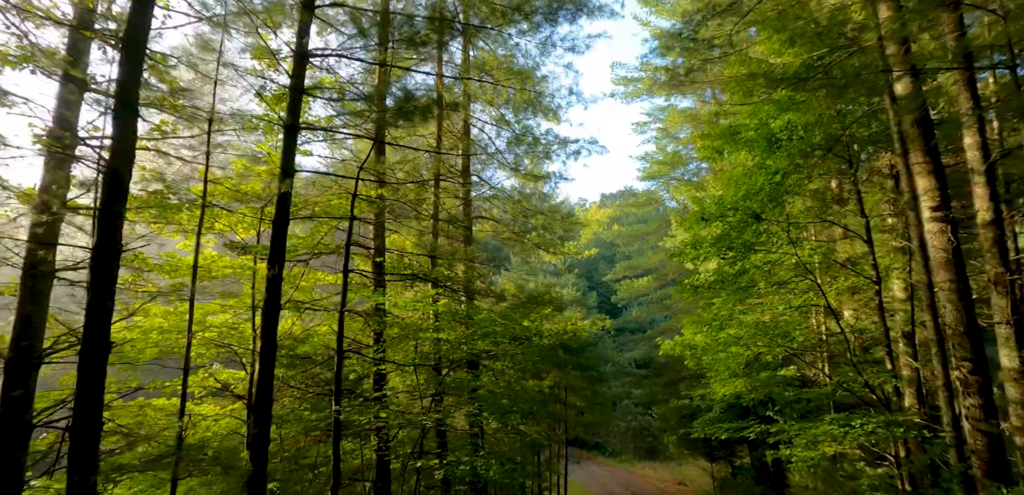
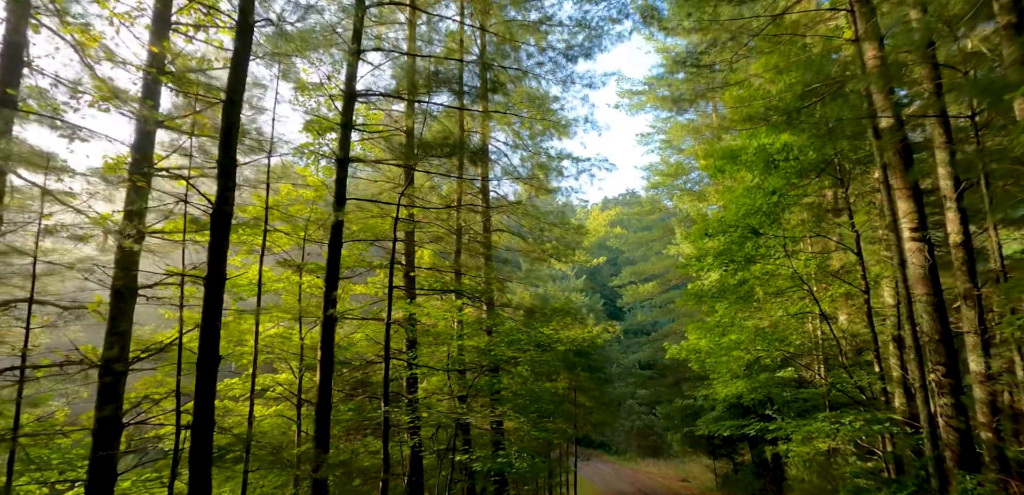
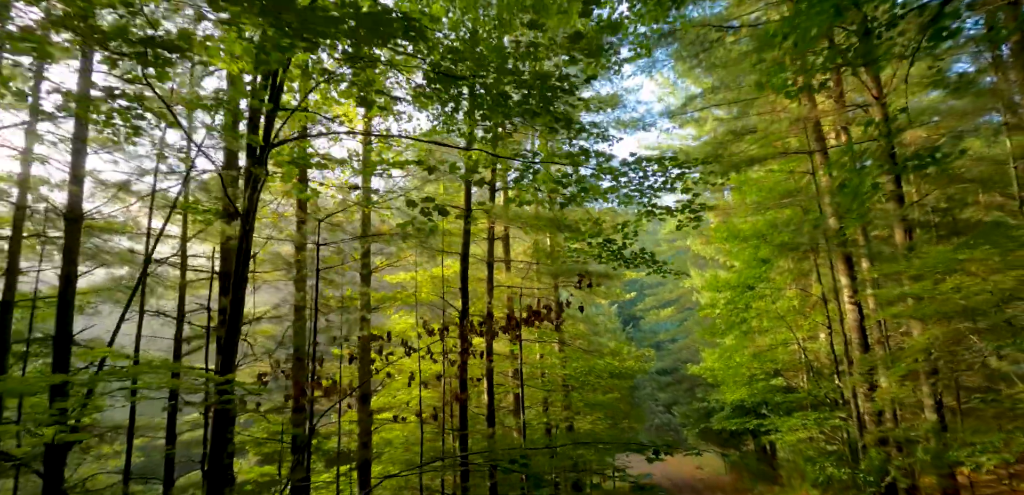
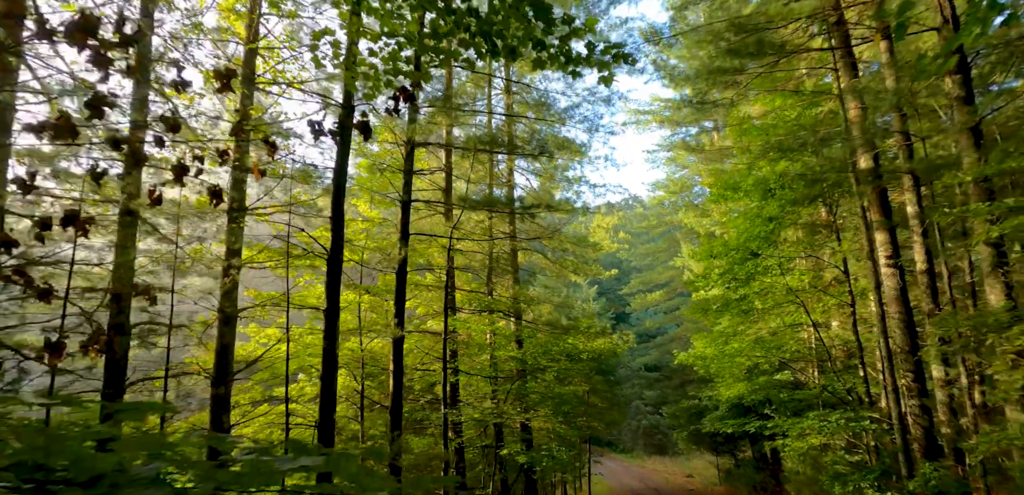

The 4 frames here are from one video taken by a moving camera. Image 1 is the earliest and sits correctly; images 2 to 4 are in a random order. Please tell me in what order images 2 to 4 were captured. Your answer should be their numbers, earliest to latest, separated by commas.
2, 4, 3
